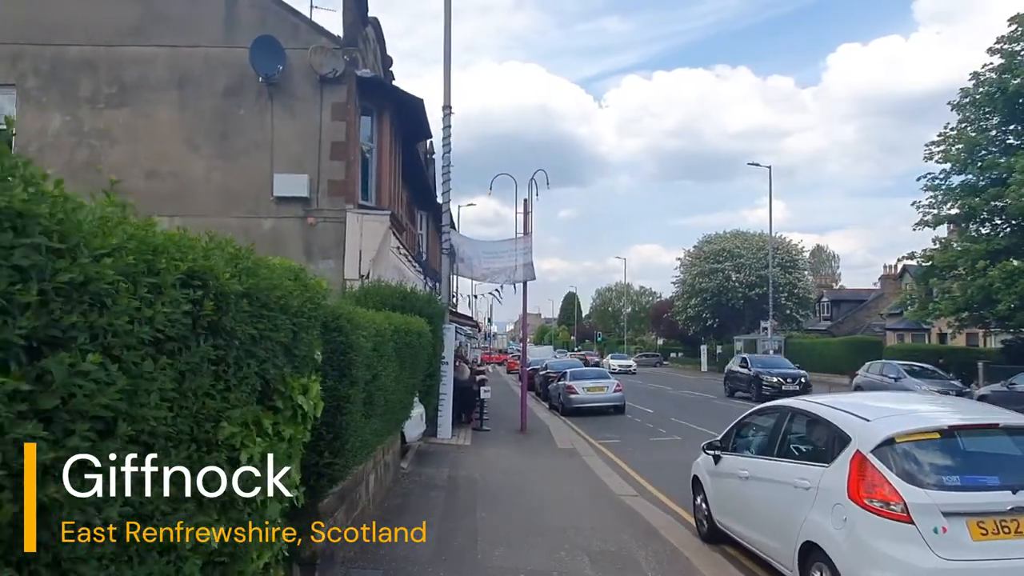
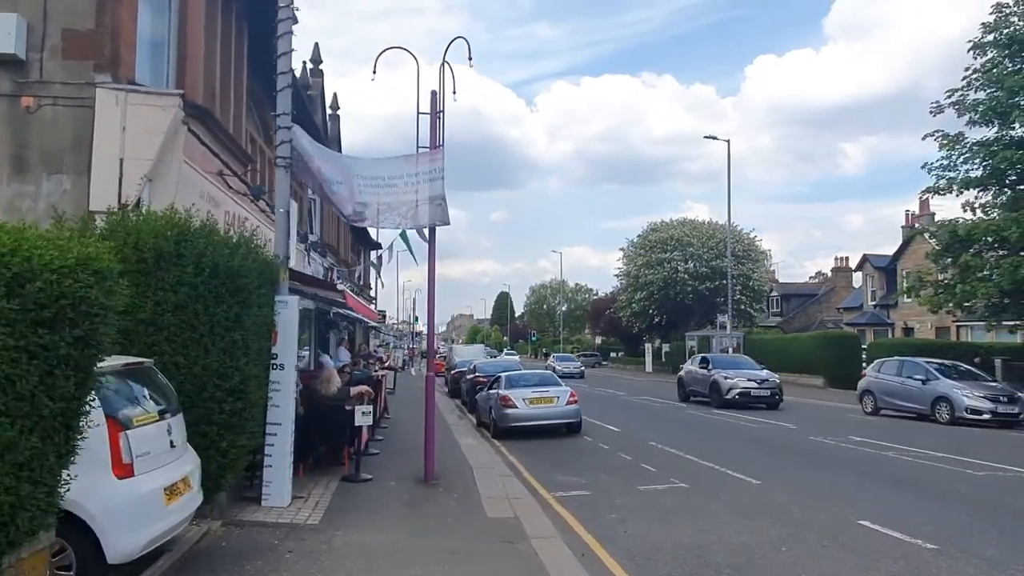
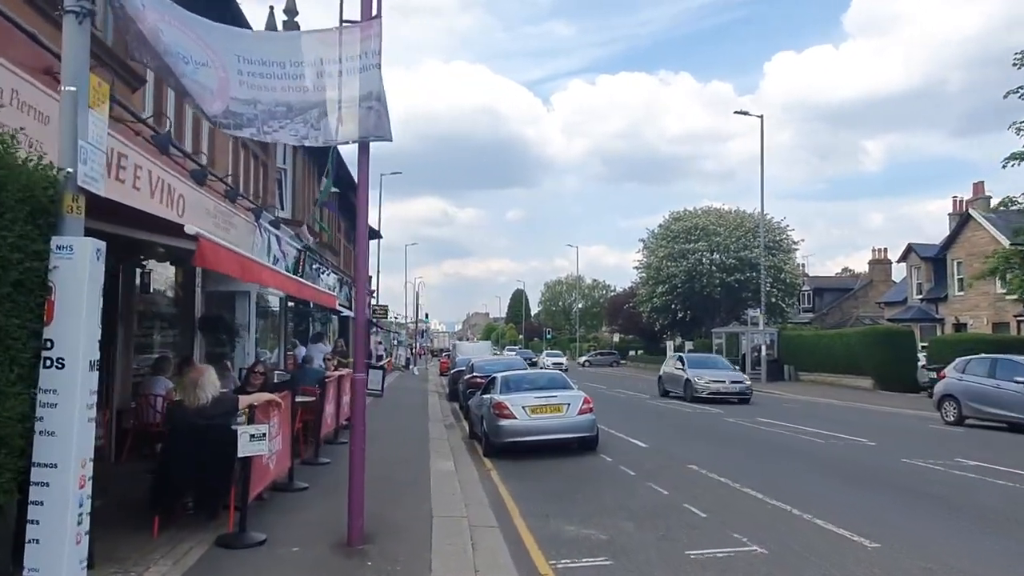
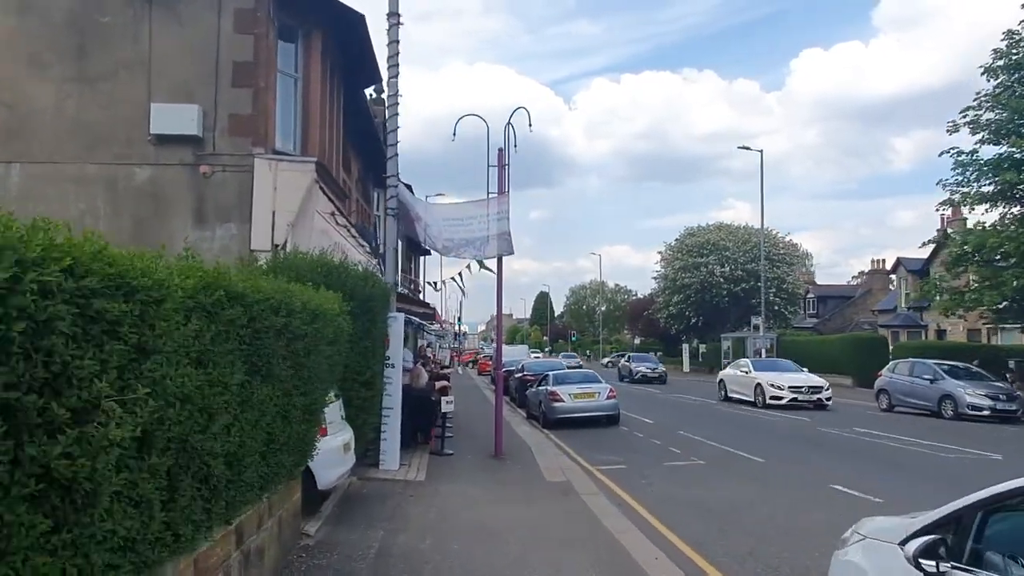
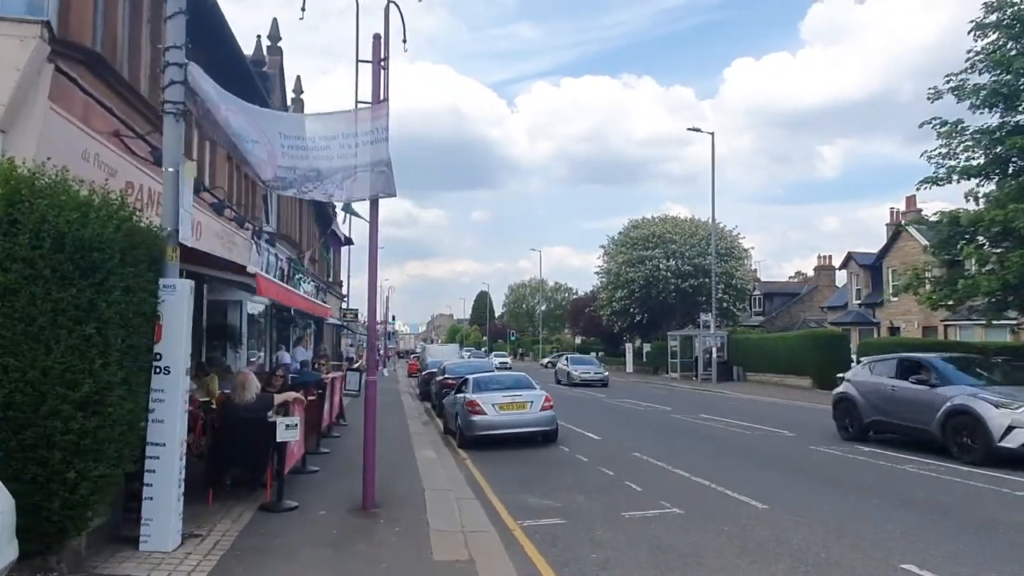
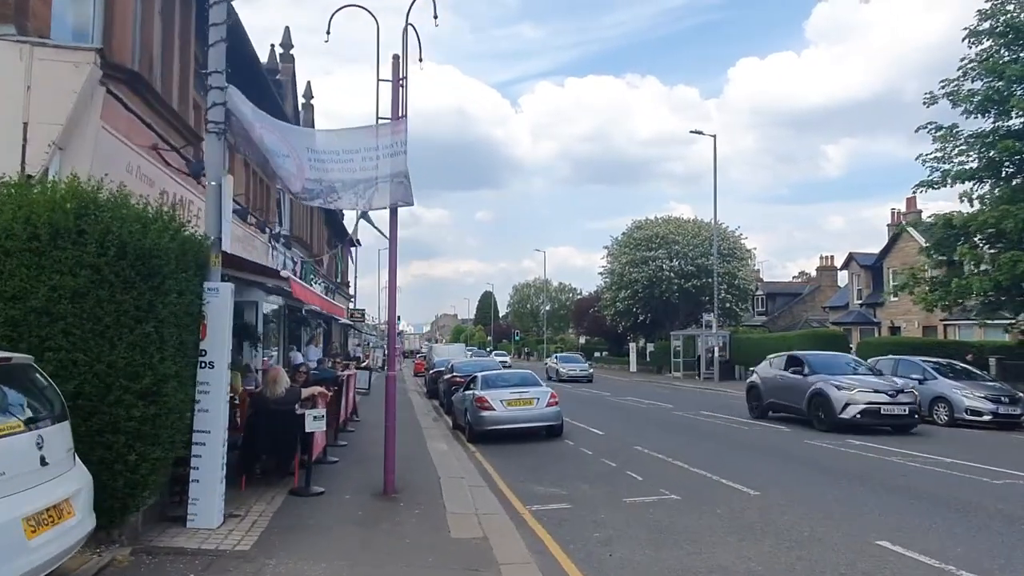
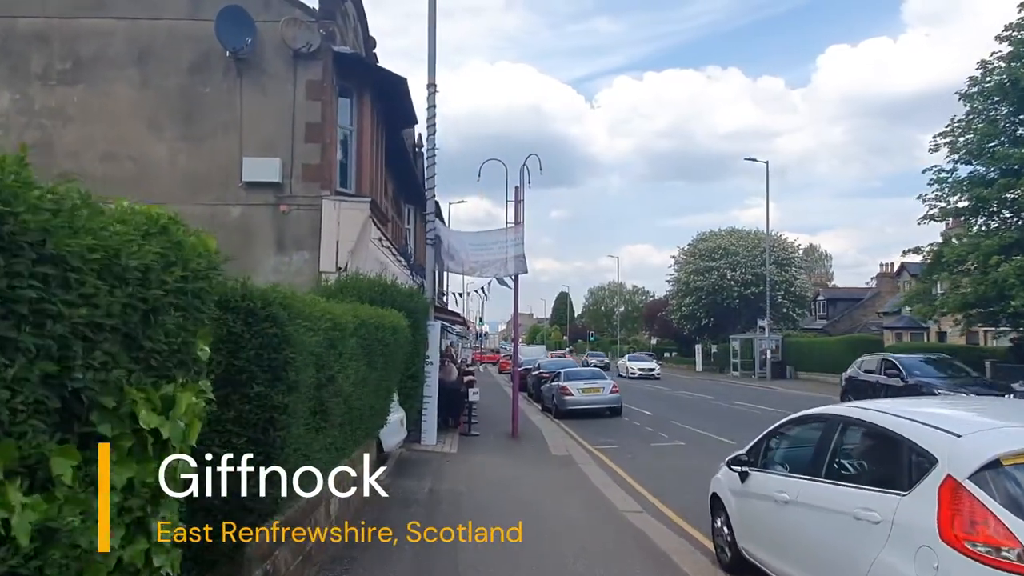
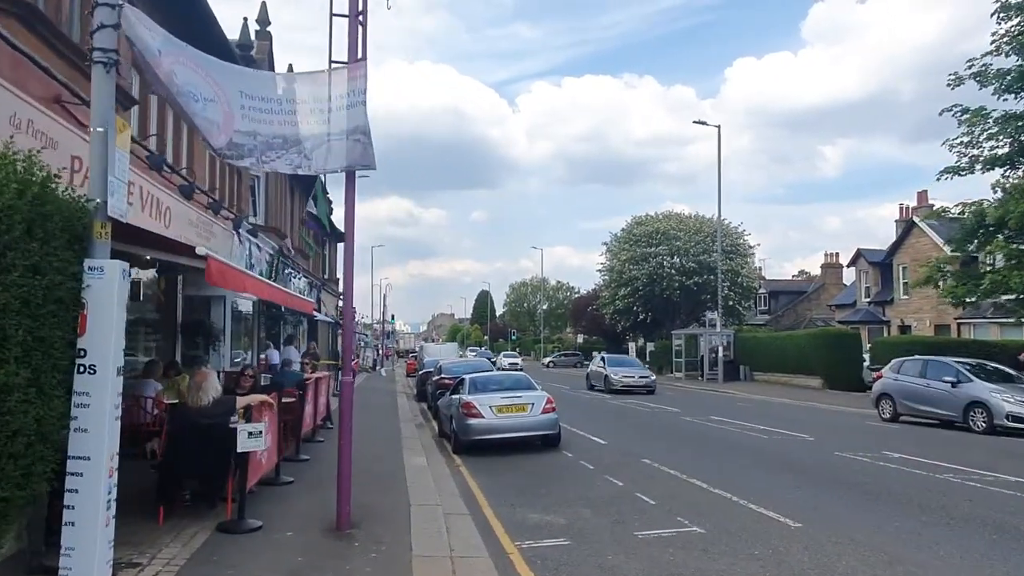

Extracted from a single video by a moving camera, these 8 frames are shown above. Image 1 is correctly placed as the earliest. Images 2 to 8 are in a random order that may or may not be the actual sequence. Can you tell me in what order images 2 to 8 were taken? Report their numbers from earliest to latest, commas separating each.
7, 4, 2, 6, 5, 8, 3
